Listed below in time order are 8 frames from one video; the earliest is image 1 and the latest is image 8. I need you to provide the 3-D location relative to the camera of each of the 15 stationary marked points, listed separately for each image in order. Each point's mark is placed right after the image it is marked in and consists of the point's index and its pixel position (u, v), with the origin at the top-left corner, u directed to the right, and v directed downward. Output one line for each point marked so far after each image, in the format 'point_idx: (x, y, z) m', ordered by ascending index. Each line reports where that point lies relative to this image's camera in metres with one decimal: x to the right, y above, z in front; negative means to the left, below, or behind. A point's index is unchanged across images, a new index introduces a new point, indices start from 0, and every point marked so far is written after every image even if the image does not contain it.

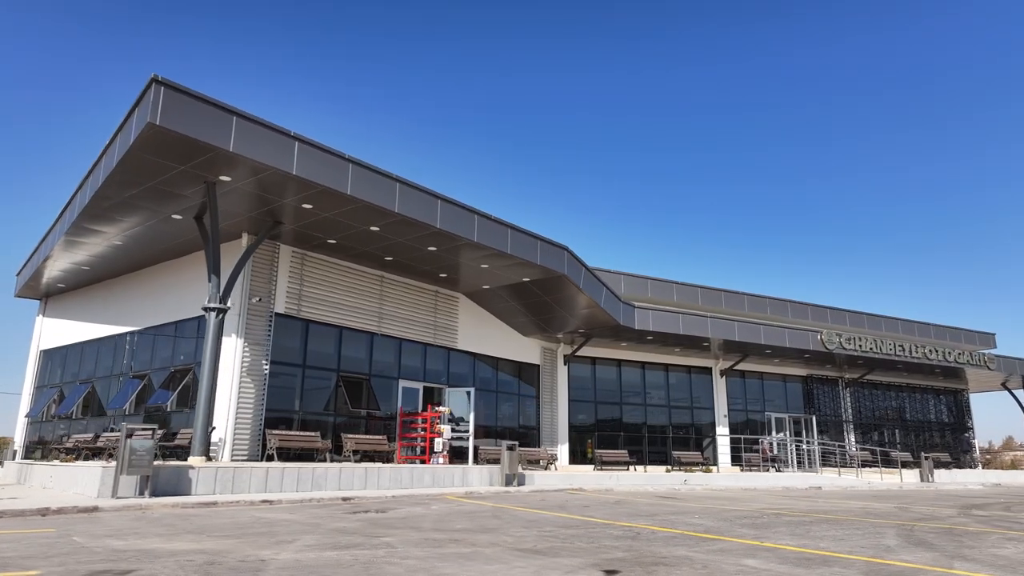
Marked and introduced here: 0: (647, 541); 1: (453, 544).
0: (+1.2, -2.4, +6.4) m
1: (-0.5, -2.2, +5.9) m
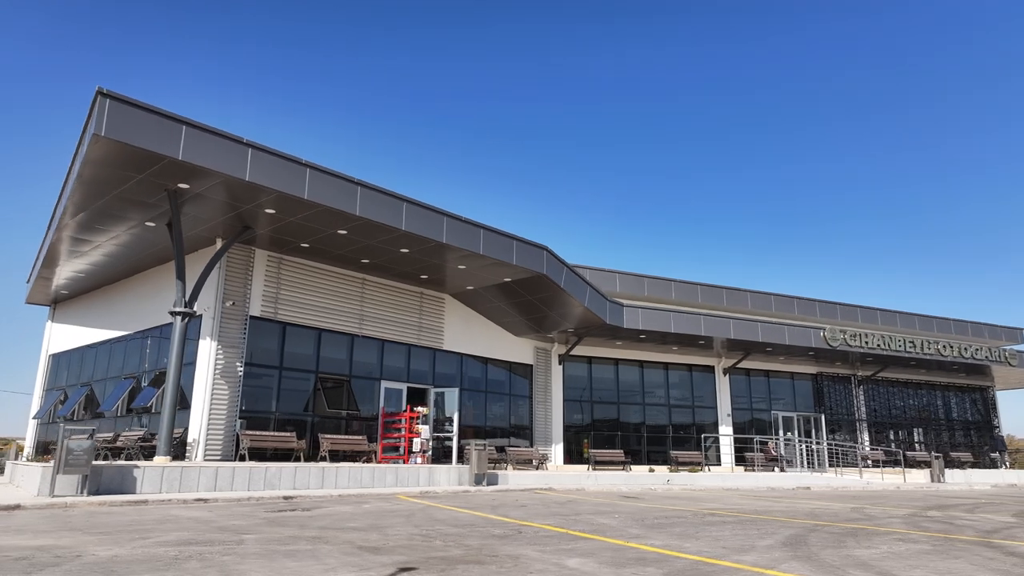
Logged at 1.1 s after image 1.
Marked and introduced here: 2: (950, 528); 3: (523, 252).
0: (-0.1, -2.4, +6.4) m
1: (-1.8, -2.2, +6.0) m
2: (+5.2, -2.9, +8.3) m
3: (+0.3, +1.0, +18.4) m
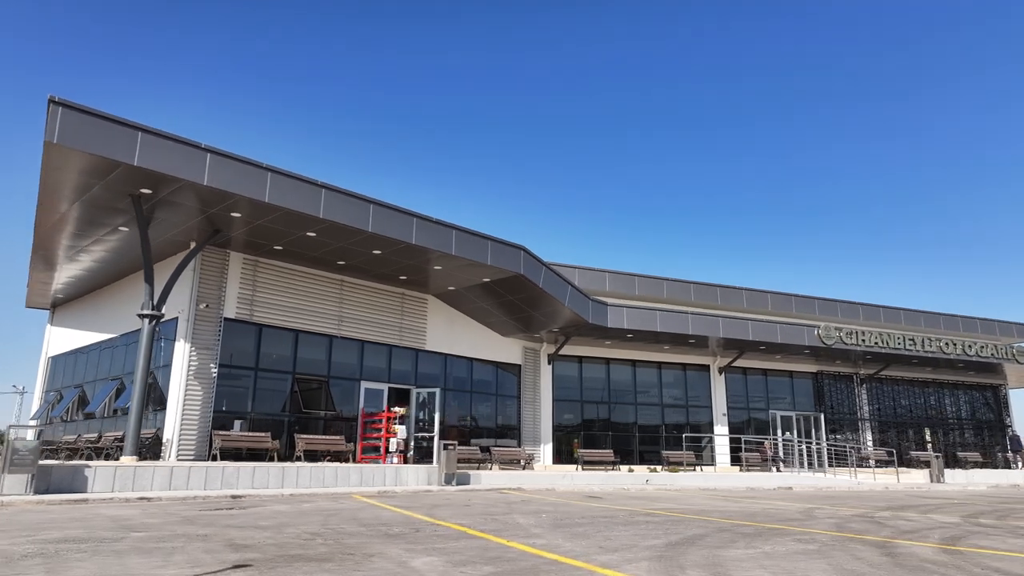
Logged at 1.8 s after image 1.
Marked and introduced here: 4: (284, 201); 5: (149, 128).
0: (-1.2, -2.4, +6.4) m
1: (-2.9, -2.3, +6.1) m
2: (+4.2, -2.9, +8.1) m
3: (-0.4, +1.0, +18.4) m
4: (-4.8, +1.8, +14.2) m
5: (-6.7, +2.9, +12.4) m
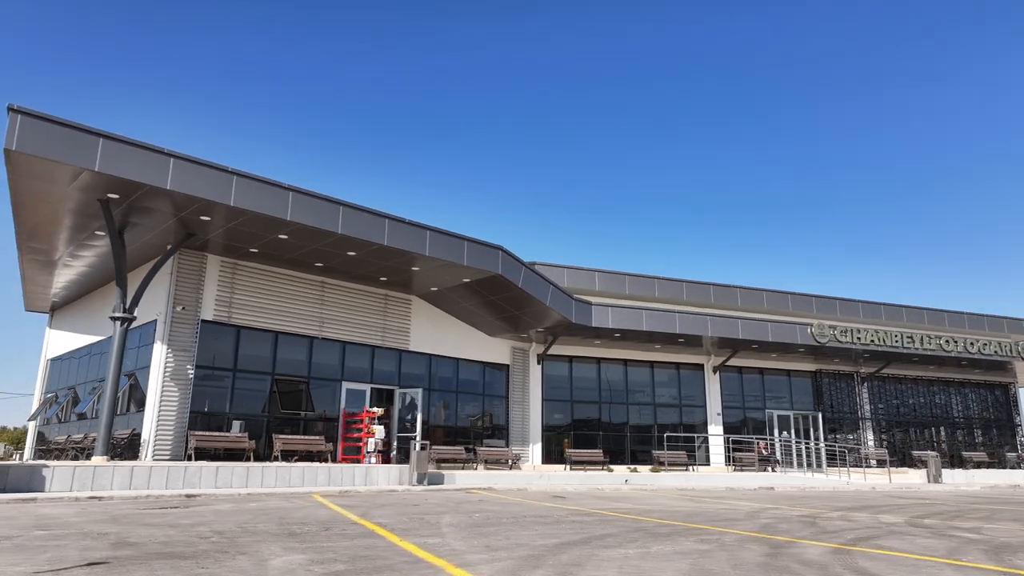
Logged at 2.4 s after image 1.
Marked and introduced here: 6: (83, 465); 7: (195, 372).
0: (-2.2, -2.4, +6.5) m
1: (-3.9, -2.3, +6.2) m
2: (+3.3, -2.9, +8.0) m
3: (-1.0, +1.0, +18.4) m
4: (-5.6, +1.8, +14.4) m
5: (-7.5, +2.9, +12.7) m
6: (-7.4, -3.0, +11.6) m
7: (-7.9, -2.1, +17.0) m
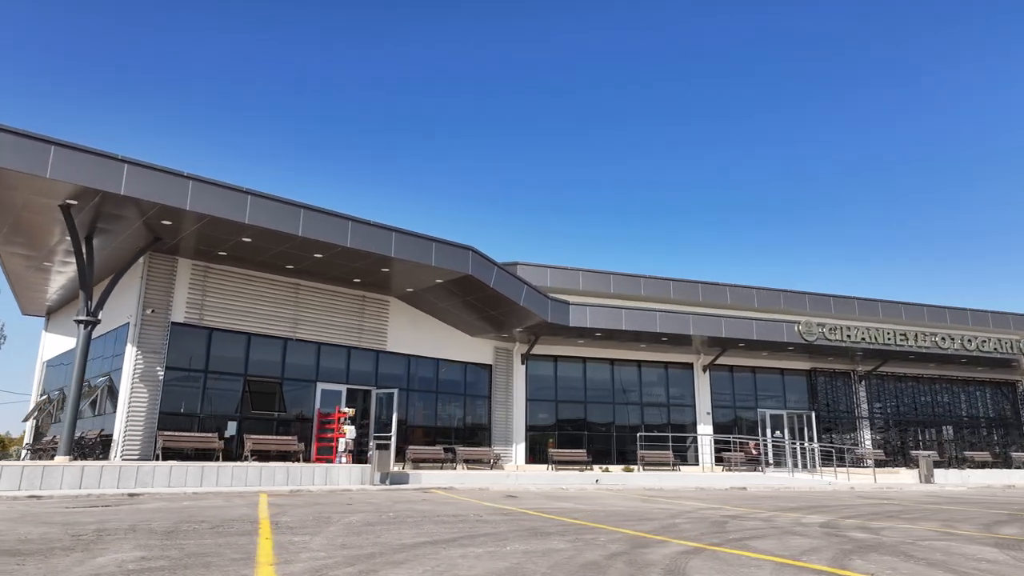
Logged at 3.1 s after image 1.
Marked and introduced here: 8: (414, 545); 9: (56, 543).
0: (-3.4, -2.4, +6.6) m
1: (-5.2, -2.3, +6.4) m
2: (+2.0, -2.8, +7.9) m
3: (-1.9, +1.0, +18.5) m
4: (-6.6, +1.7, +14.6) m
5: (-8.6, +2.8, +13.0) m
6: (-8.5, -3.1, +11.9) m
7: (-8.8, -2.2, +17.3) m
8: (-0.9, -2.3, +6.1) m
9: (-4.0, -2.2, +6.0) m
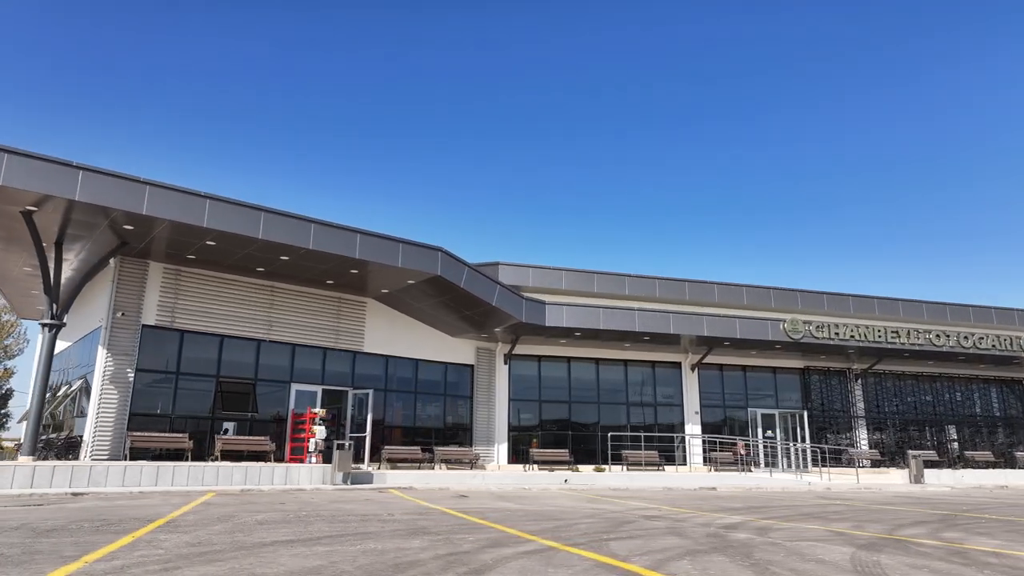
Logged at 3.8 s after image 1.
0: (-4.8, -2.4, +6.7) m
1: (-6.6, -2.4, +6.6) m
2: (+0.8, -2.8, +7.9) m
3: (-2.8, +0.9, +18.6) m
4: (-7.7, +1.7, +14.9) m
5: (-9.8, +2.7, +13.3) m
6: (-9.6, -3.2, +12.2) m
7: (-9.8, -2.3, +17.6) m
8: (-2.2, -2.3, +6.1) m
9: (-5.3, -2.3, +6.1) m
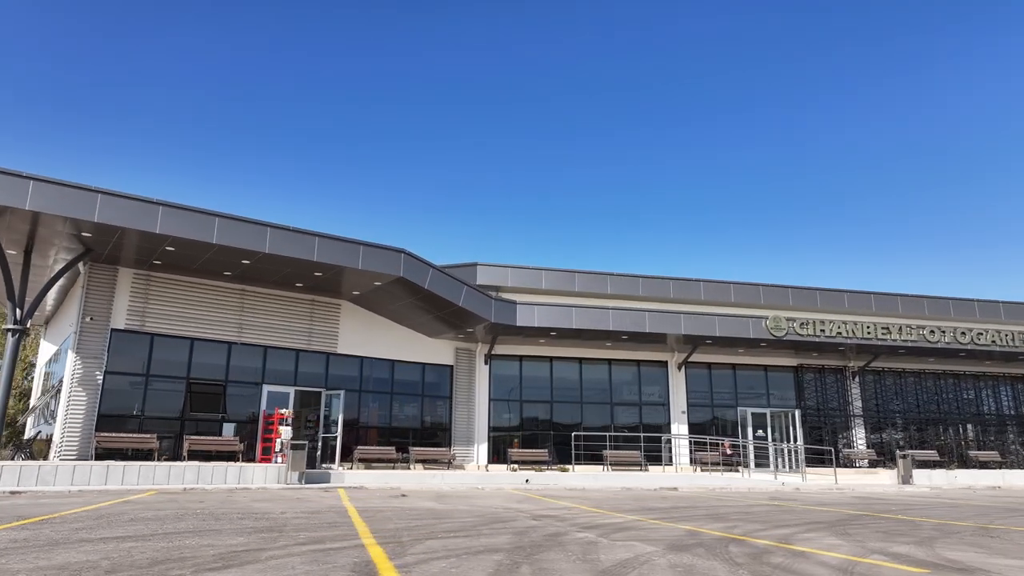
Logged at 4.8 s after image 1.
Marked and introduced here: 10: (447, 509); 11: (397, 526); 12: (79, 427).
0: (-6.5, -2.5, +7.0) m
1: (-8.3, -2.5, +7.0) m
2: (-0.9, -2.8, +7.9) m
3: (-4.0, +0.9, +18.8) m
4: (-9.0, +1.6, +15.4) m
5: (-11.2, +2.6, +13.9) m
6: (-11.0, -3.3, +12.8) m
7: (-10.9, -2.4, +18.2) m
8: (-3.9, -2.4, +6.3) m
9: (-7.1, -2.4, +6.5) m
10: (-1.0, -3.4, +10.6) m
11: (-1.3, -2.8, +8.0) m
12: (-11.2, -3.6, +17.5) m
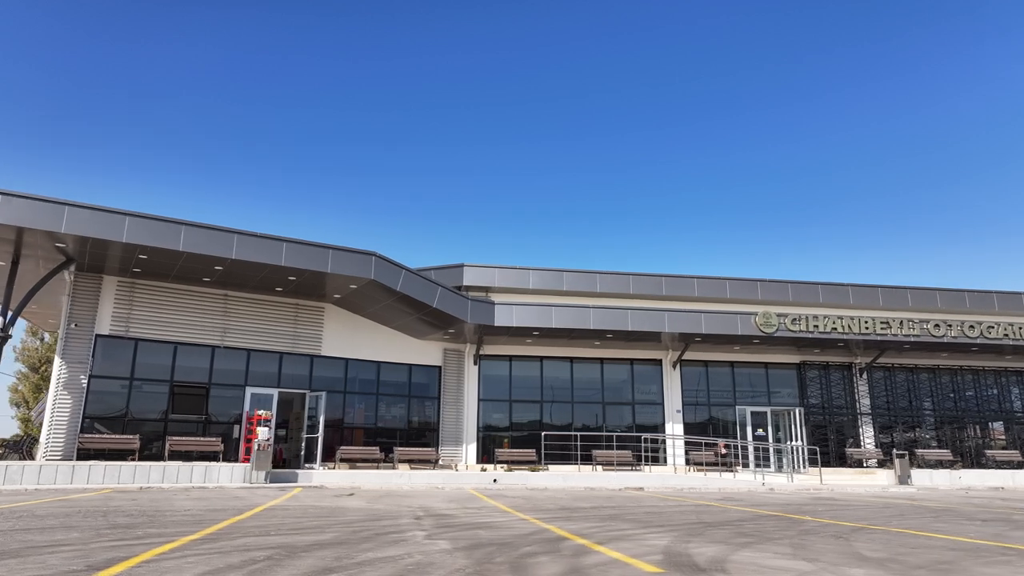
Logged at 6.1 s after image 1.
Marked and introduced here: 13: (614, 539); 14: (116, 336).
0: (-8.2, -2.6, +7.6) m
1: (-10.0, -2.6, +7.7) m
2: (-2.6, -2.8, +8.0) m
3: (-4.9, +0.8, +19.1) m
4: (-10.2, +1.4, +16.1) m
5: (-12.5, +2.4, +14.8) m
6: (-12.2, -3.6, +13.6) m
7: (-11.8, -2.6, +19.0) m
8: (-5.7, -2.5, +6.7) m
9: (-8.9, -2.5, +7.1) m
10: (-2.5, -3.5, +10.7) m
11: (-3.0, -2.9, +8.2) m
12: (-12.1, -3.8, +18.4) m
13: (+1.0, -2.5, +6.7) m
14: (-11.4, -1.4, +19.5) m
